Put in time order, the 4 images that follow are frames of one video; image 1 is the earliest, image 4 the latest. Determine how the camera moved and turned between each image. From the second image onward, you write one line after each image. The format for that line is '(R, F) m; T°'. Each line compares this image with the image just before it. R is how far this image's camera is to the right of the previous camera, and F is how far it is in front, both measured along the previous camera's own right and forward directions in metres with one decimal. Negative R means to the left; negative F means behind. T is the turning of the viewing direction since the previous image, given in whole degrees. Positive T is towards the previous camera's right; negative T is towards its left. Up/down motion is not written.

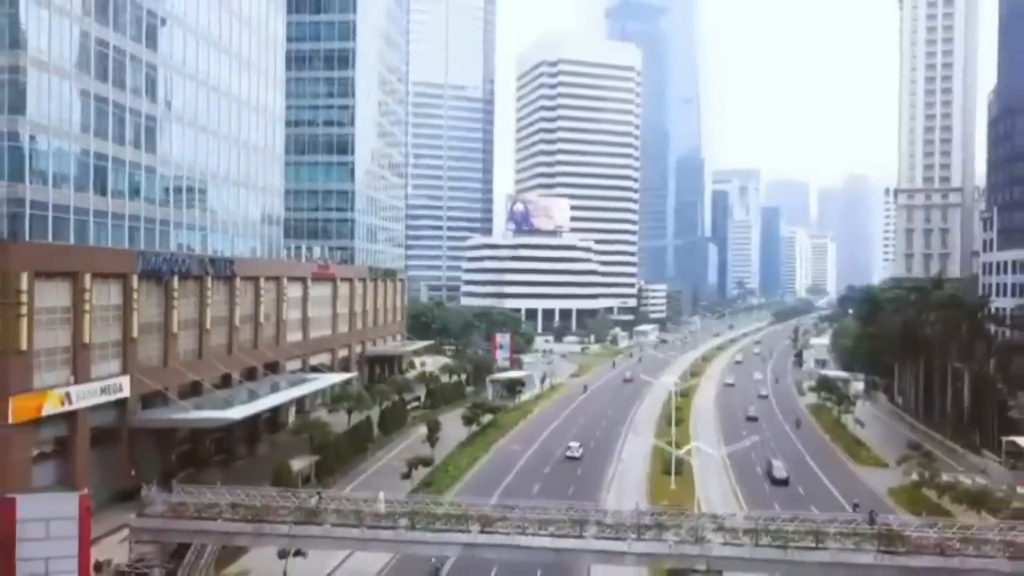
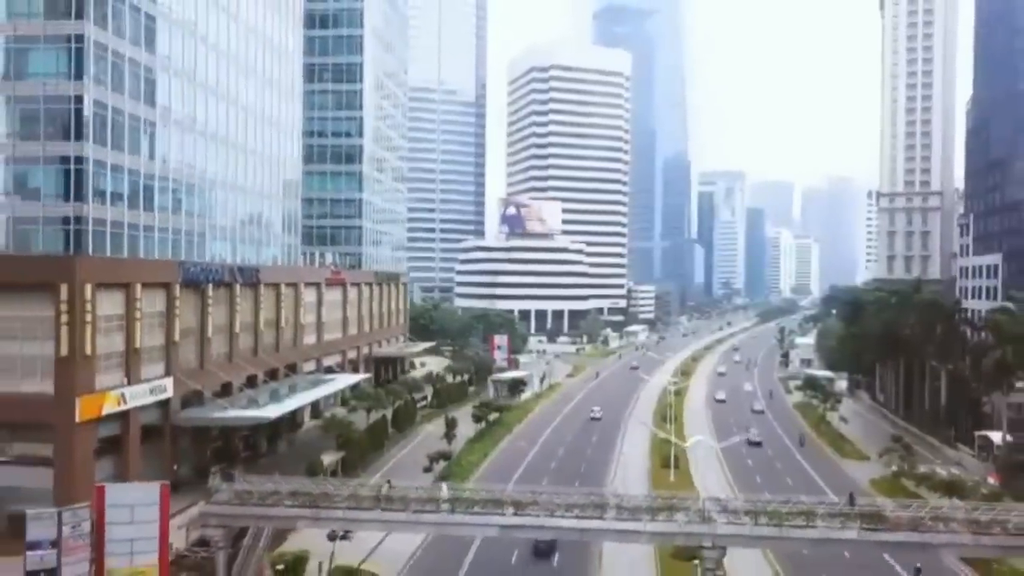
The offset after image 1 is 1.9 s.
(-1.0, -2.6) m; +1°
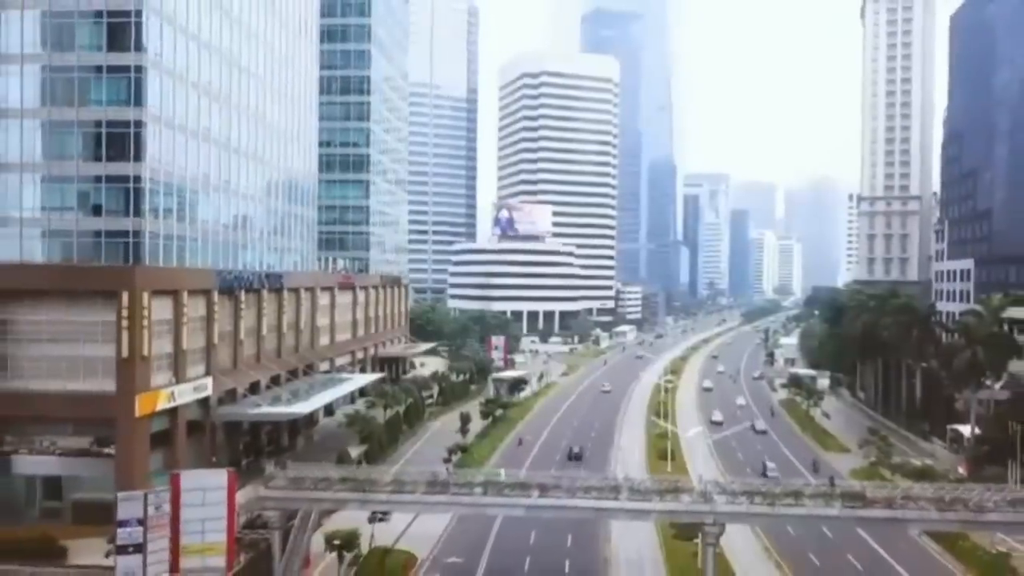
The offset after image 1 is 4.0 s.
(-1.0, -2.9) m; +1°
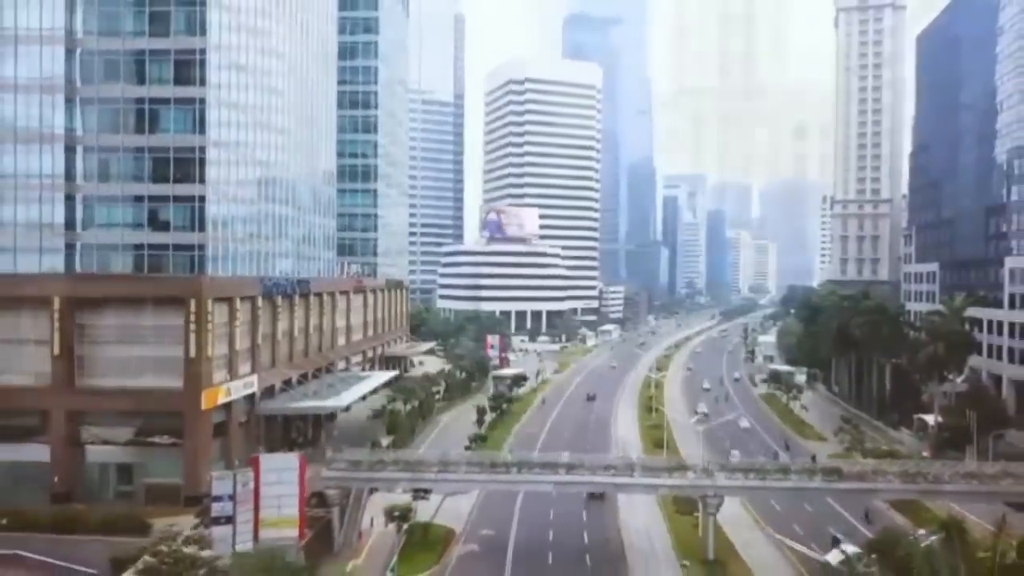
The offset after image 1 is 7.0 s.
(-1.6, -4.0) m; +1°
